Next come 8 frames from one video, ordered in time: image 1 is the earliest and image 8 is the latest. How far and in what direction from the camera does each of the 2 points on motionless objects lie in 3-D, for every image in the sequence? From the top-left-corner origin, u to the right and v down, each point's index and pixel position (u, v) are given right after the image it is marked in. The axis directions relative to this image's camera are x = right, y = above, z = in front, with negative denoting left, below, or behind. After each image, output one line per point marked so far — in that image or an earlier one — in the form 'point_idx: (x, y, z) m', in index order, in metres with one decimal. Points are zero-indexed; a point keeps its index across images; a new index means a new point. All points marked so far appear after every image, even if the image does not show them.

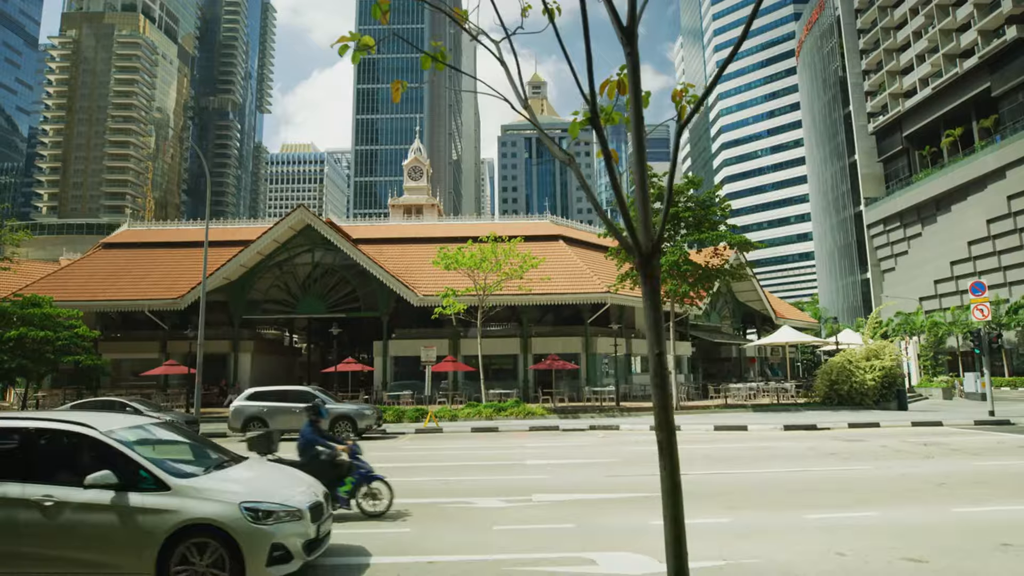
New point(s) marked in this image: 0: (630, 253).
0: (+0.7, +0.2, +3.6) m
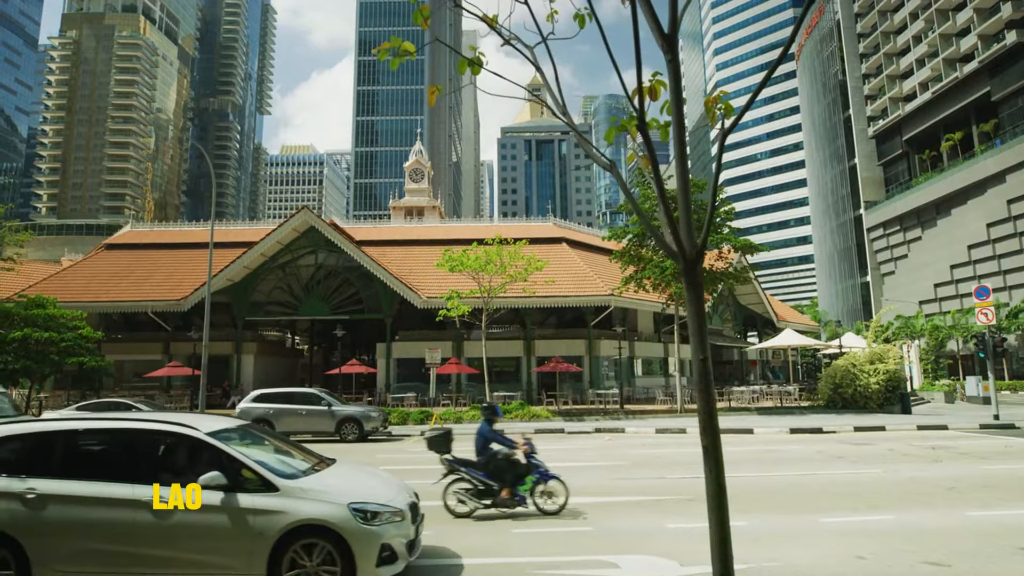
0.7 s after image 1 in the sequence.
0: (+0.9, +0.2, +3.6) m
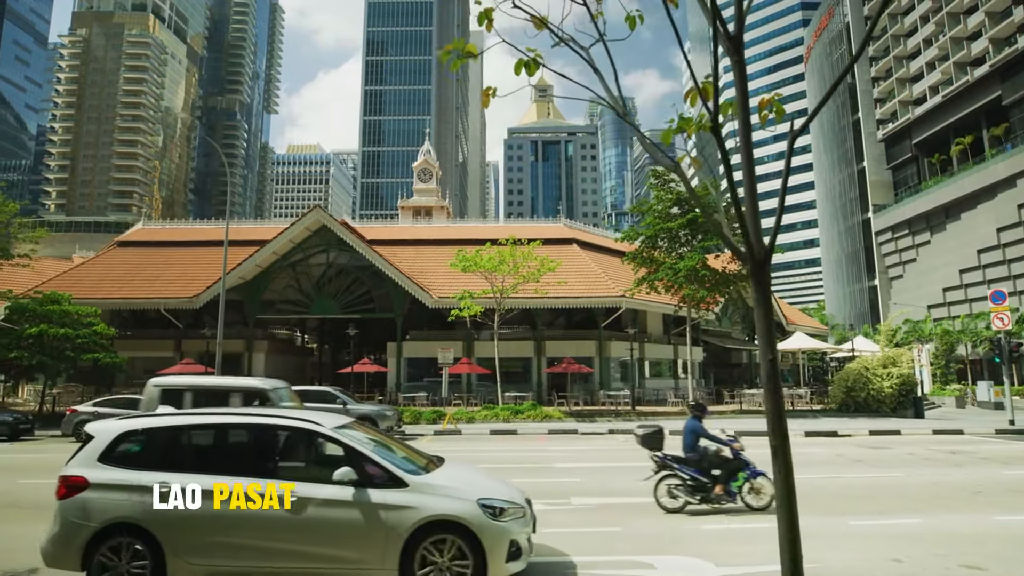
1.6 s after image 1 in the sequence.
0: (+1.3, +0.2, +3.6) m
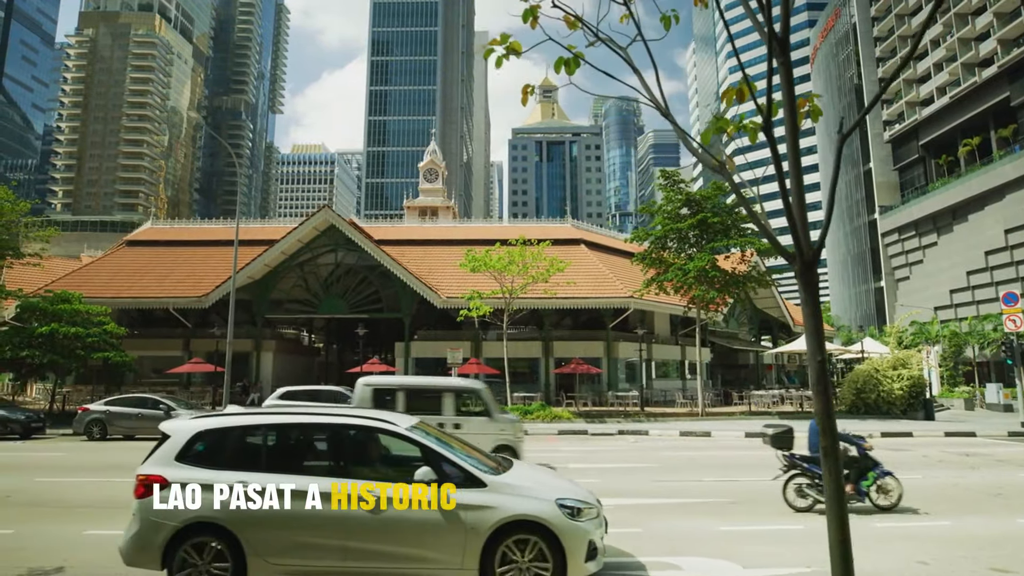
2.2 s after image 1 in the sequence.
0: (+1.6, +0.2, +3.6) m
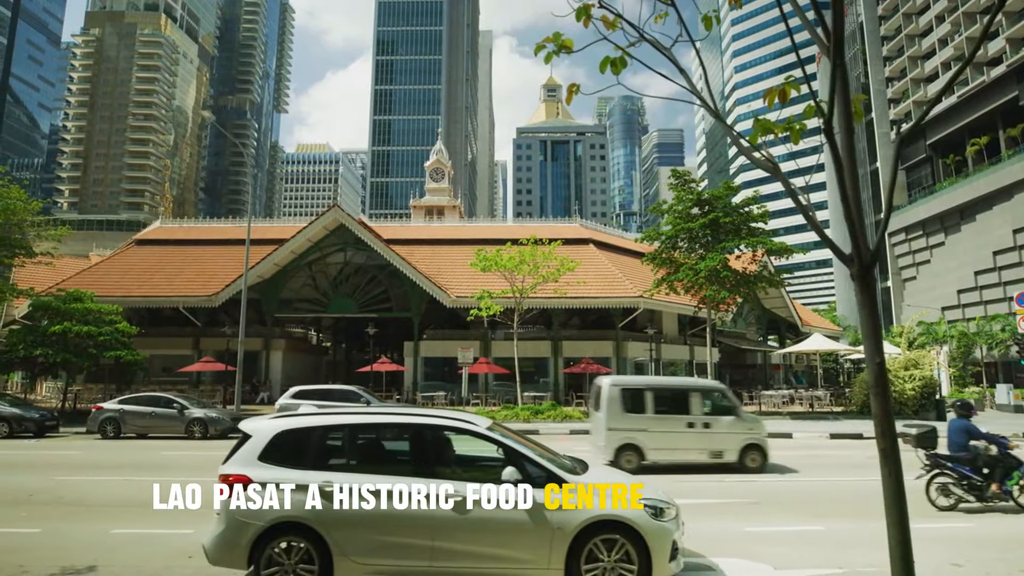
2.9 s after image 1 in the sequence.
0: (+1.9, +0.2, +3.6) m
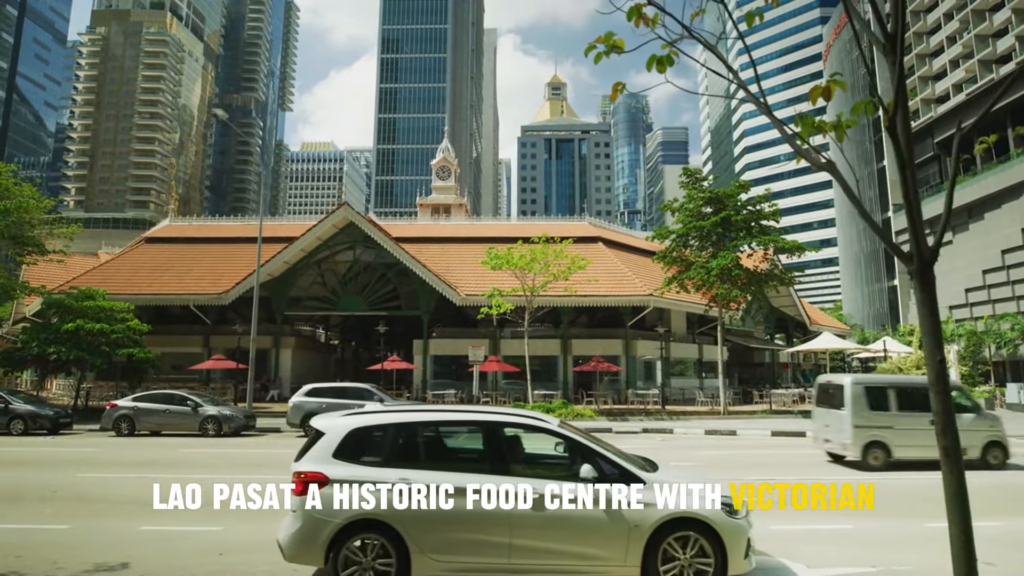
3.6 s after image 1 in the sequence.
0: (+2.2, +0.2, +3.6) m
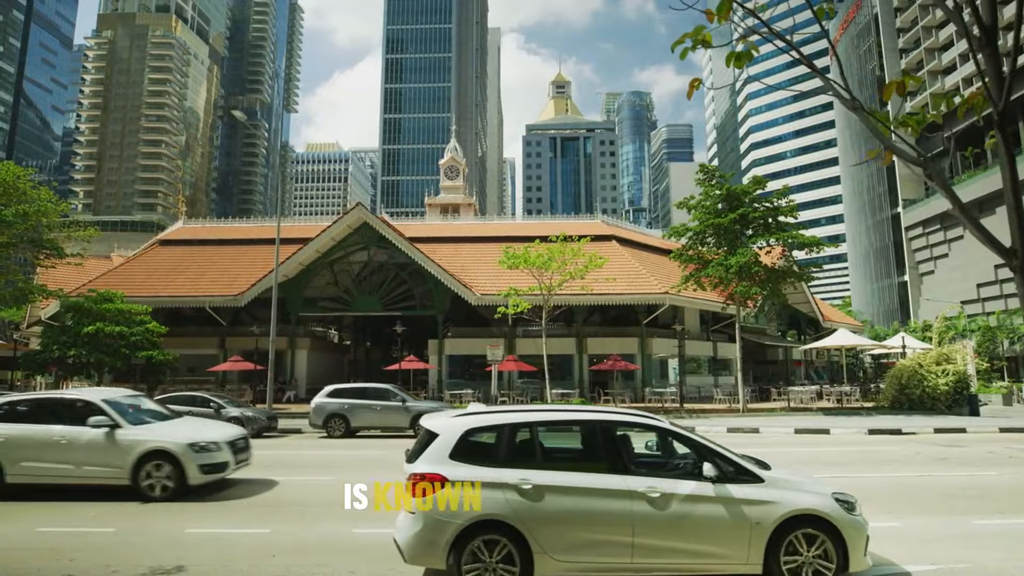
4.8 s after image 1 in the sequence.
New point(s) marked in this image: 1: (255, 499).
0: (+2.7, +0.2, +3.5) m
1: (-3.9, -3.3, +9.9) m
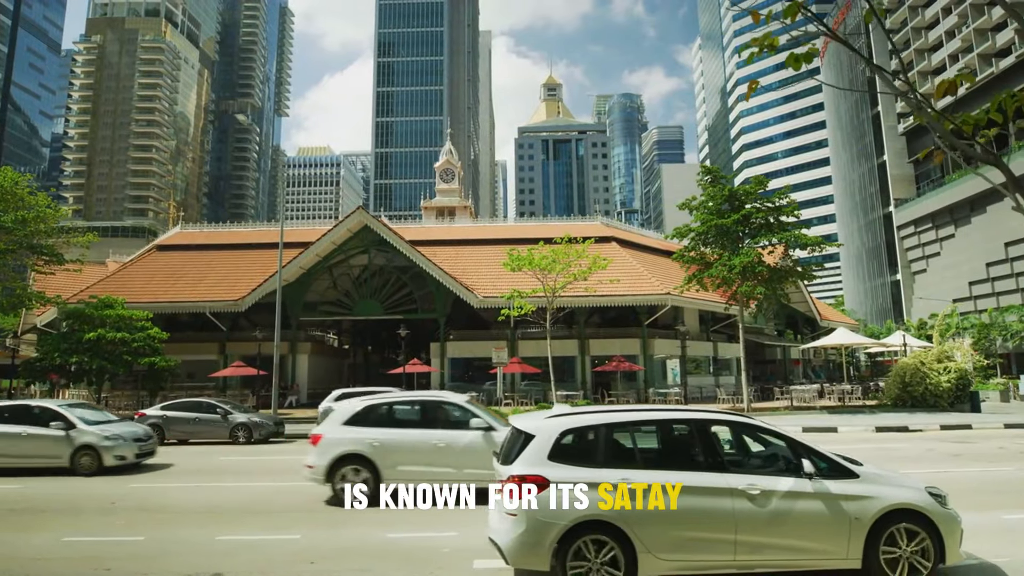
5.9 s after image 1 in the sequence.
0: (+3.2, +0.2, +3.6) m
1: (-3.6, -3.4, +9.9) m
